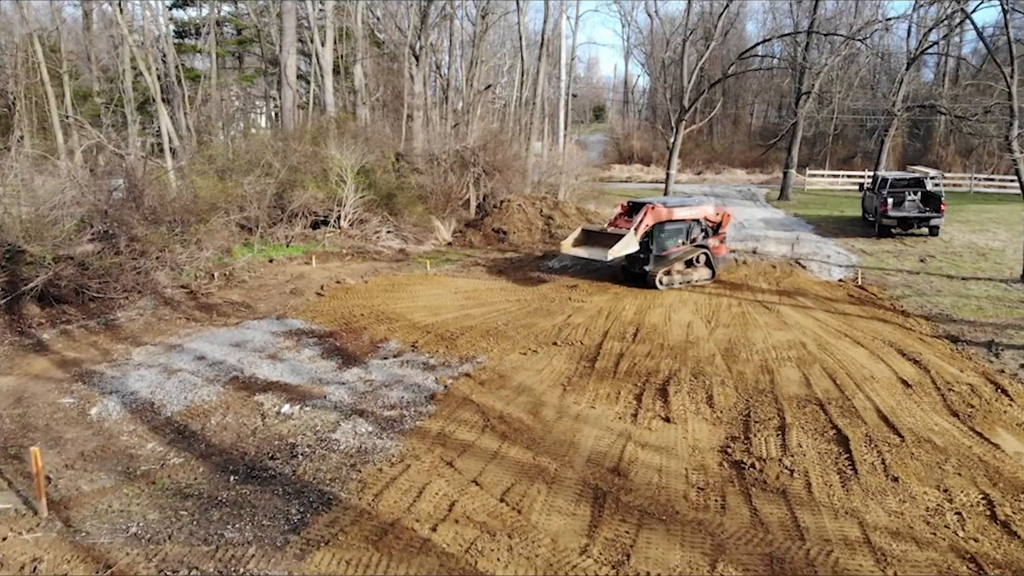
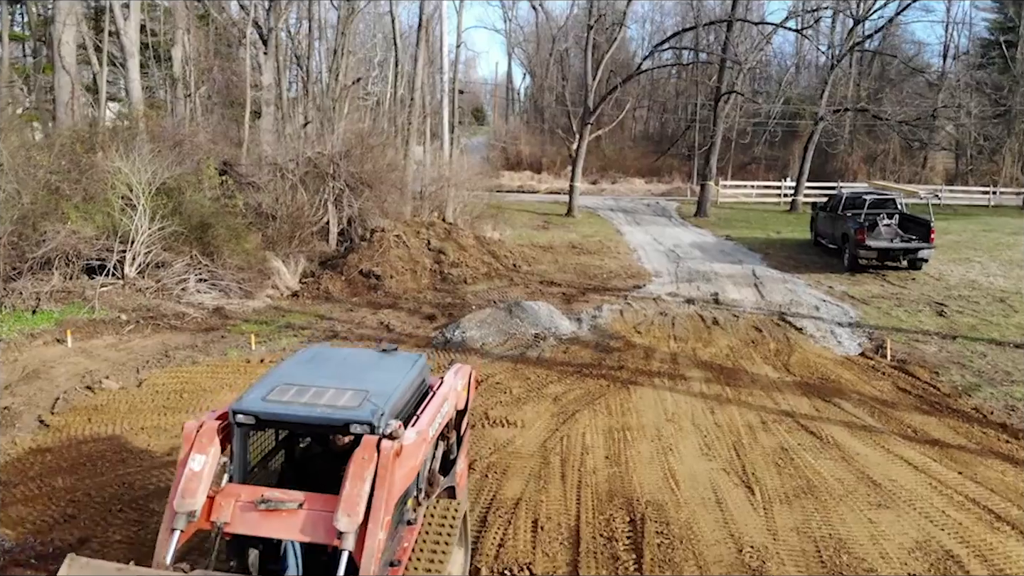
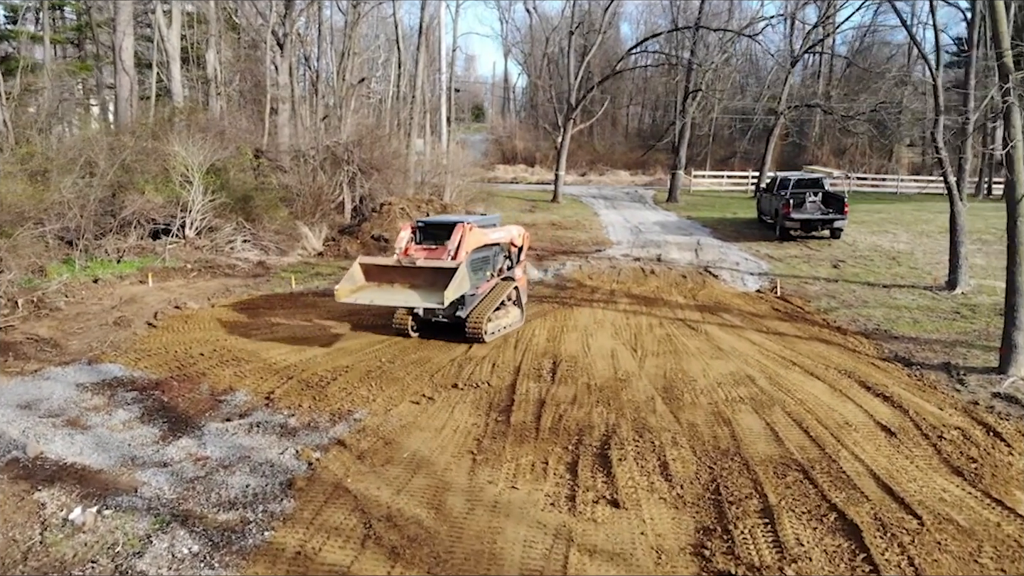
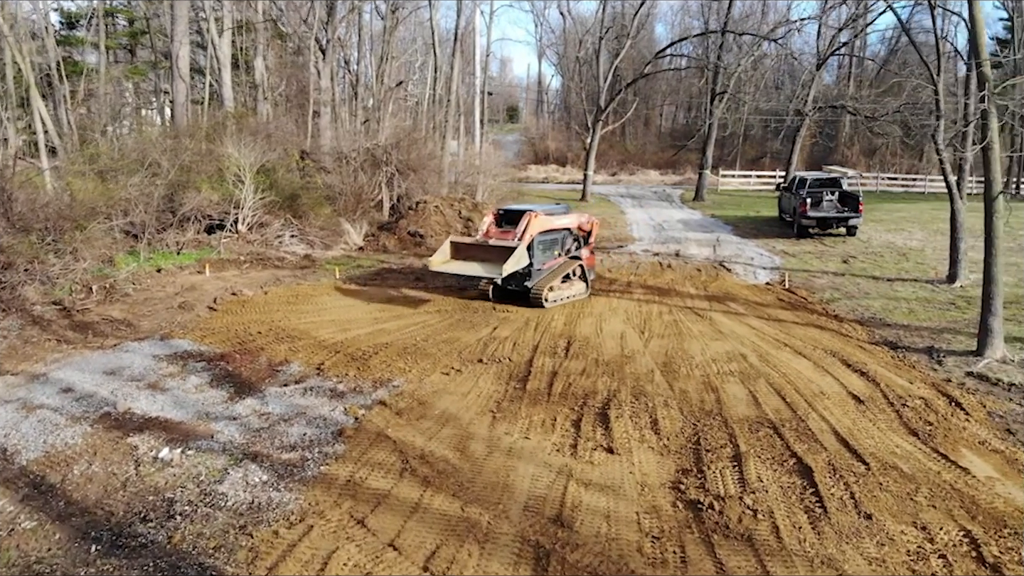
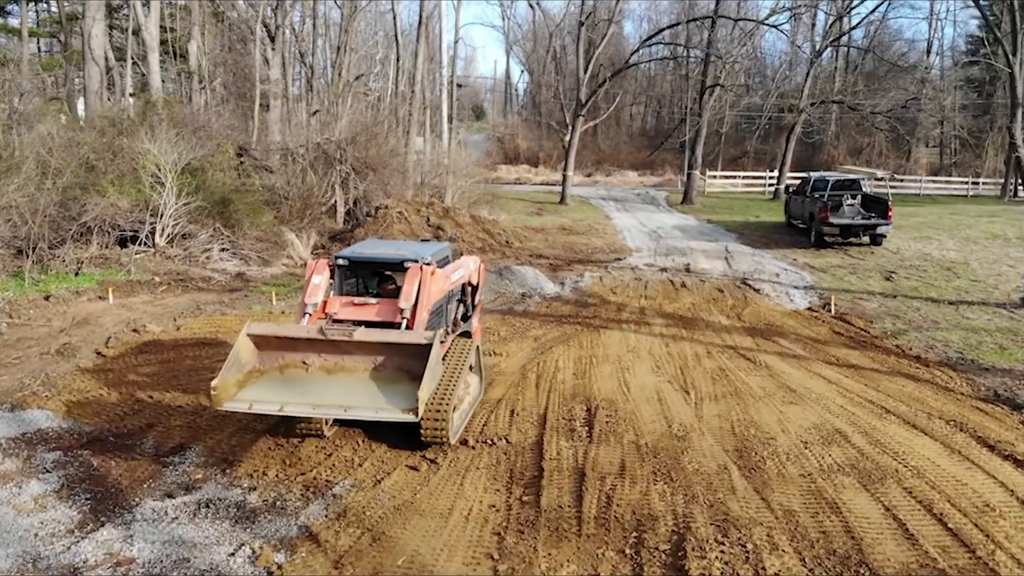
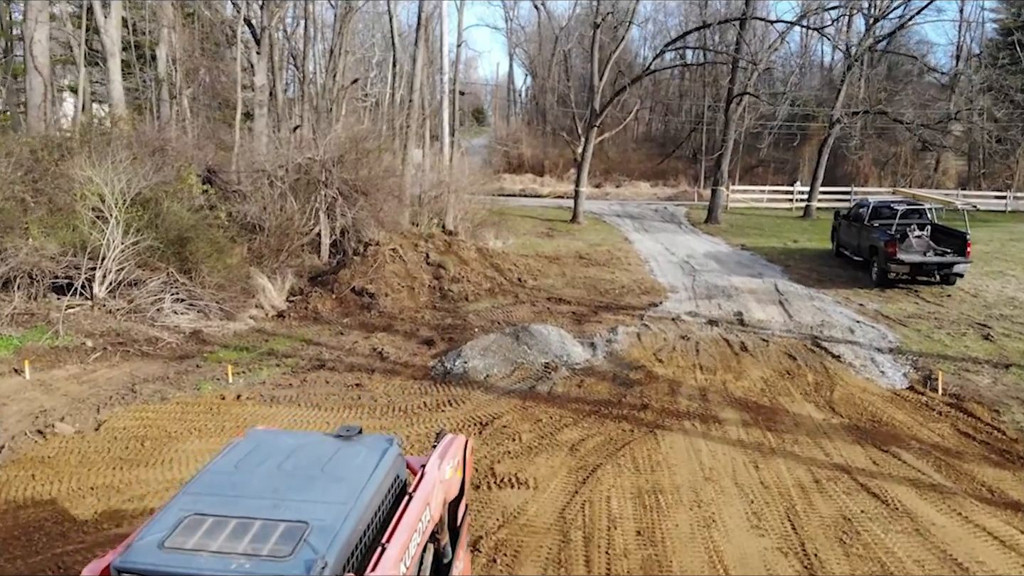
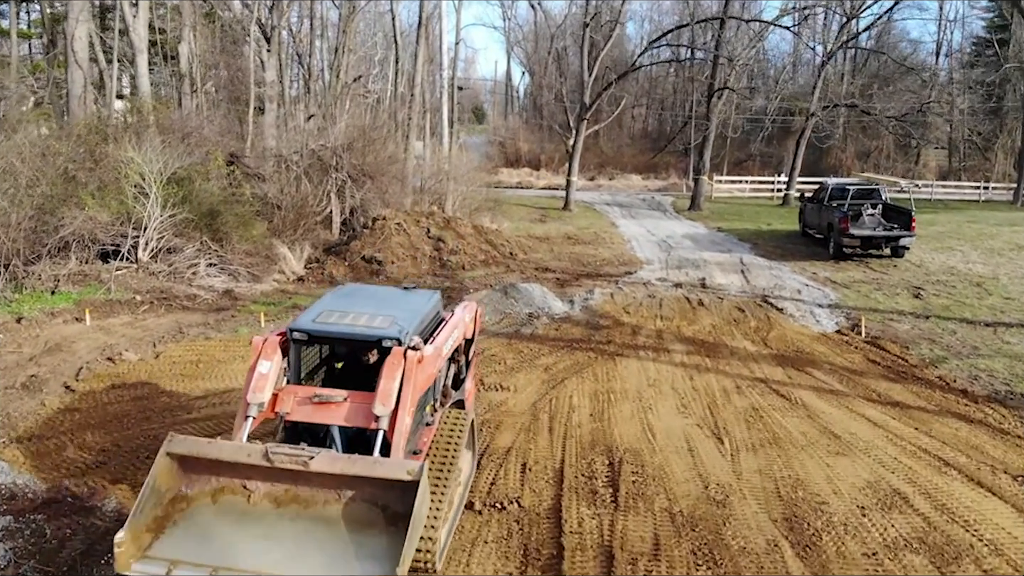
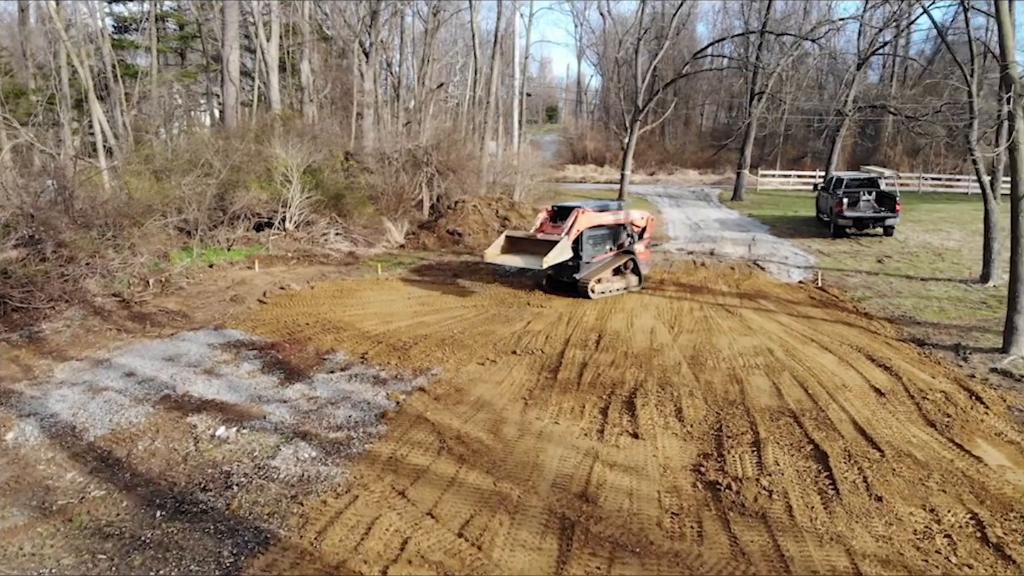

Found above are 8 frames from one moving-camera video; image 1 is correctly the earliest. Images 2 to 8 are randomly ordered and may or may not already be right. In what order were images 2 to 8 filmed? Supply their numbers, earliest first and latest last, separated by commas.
8, 4, 3, 5, 7, 2, 6
